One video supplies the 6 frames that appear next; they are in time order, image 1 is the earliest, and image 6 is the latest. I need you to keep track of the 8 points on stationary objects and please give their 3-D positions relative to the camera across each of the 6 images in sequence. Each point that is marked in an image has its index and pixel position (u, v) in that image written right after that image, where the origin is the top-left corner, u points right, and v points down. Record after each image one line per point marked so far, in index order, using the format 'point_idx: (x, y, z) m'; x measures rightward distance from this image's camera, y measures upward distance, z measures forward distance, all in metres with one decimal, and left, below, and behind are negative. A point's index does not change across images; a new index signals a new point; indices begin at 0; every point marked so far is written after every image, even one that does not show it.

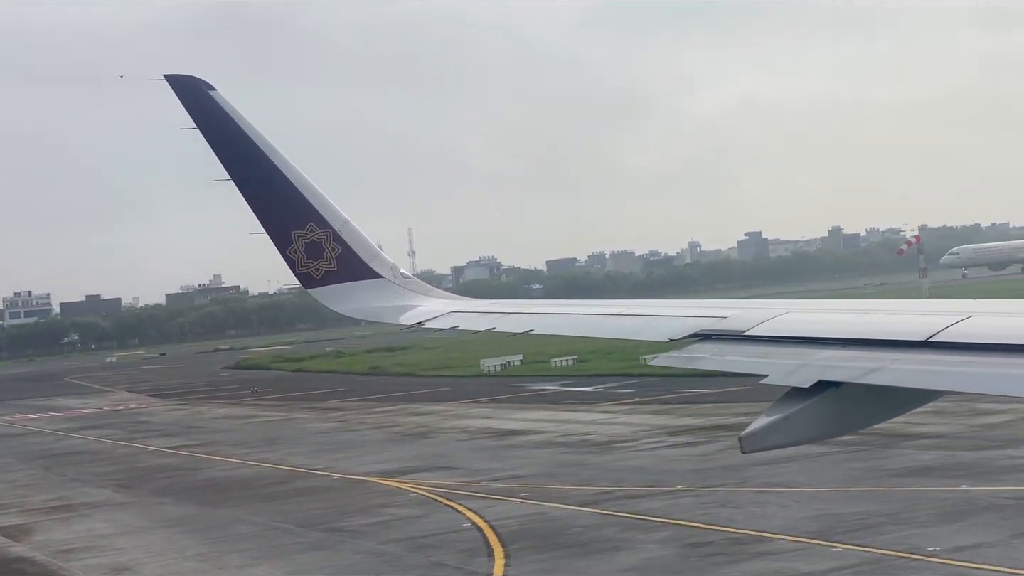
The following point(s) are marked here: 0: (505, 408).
0: (-0.1, -1.6, +19.8) m
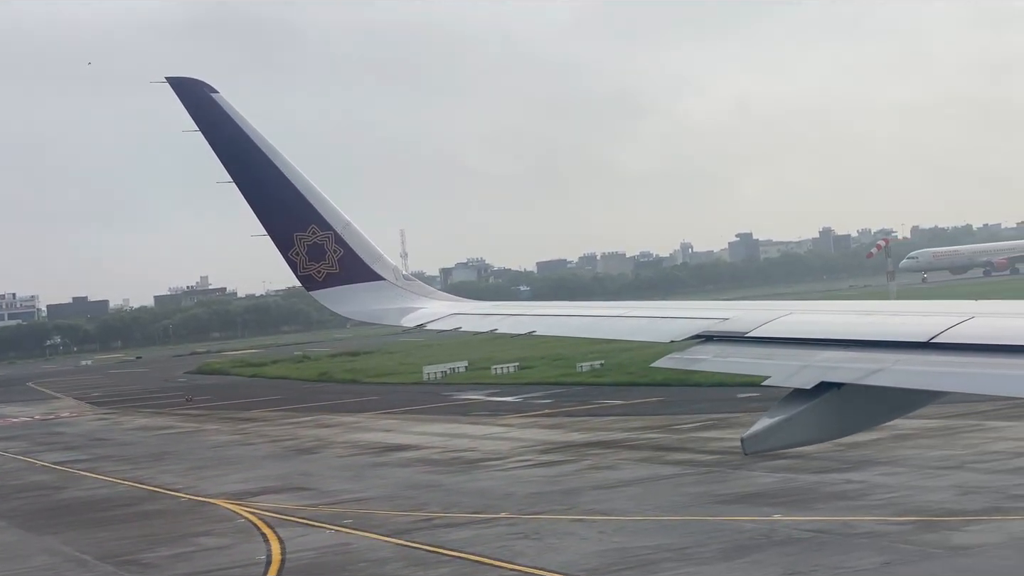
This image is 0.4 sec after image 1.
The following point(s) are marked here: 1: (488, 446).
0: (-1.3, -1.7, +19.4) m
1: (-0.2, -1.5, +14.5) m
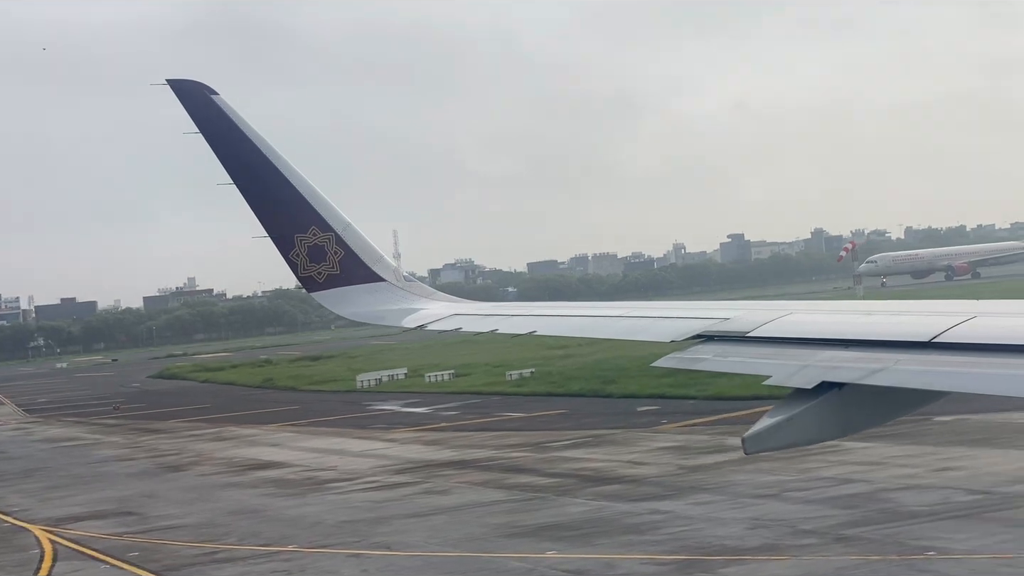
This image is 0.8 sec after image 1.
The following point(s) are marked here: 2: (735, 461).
0: (-2.6, -1.8, +19.0) m
1: (-1.5, -1.7, +14.1) m
2: (+1.7, -1.3, +11.5) m
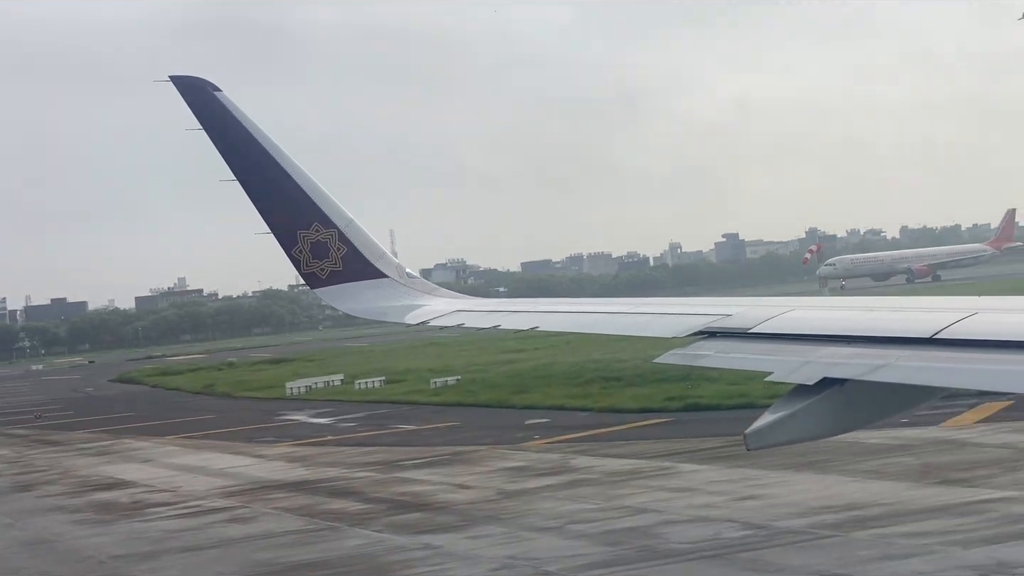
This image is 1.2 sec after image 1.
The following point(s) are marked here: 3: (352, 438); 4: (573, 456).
0: (-4.0, -2.0, +18.5) m
1: (-2.9, -1.8, +13.7) m
2: (+0.3, -1.4, +11.0) m
3: (-1.9, -1.8, +18.2) m
4: (+0.5, -1.5, +13.1) m
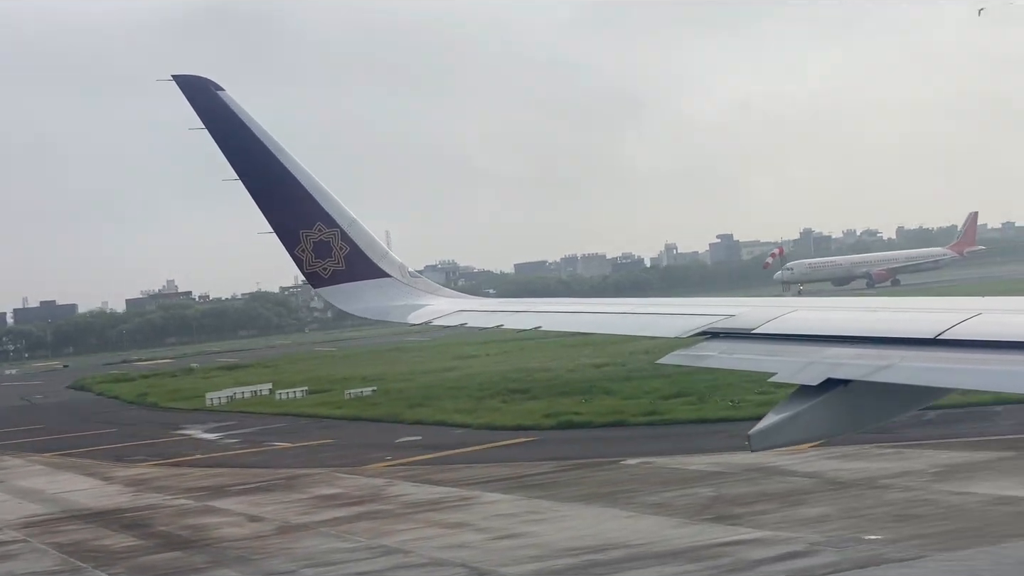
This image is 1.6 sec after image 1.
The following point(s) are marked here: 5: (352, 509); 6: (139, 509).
0: (-5.5, -2.1, +18.0) m
1: (-4.4, -2.0, +13.1) m
2: (-1.2, -1.6, +10.5) m
3: (-3.4, -2.0, +17.6) m
4: (-1.0, -1.6, +12.6) m
5: (-1.2, -1.6, +11.0) m
6: (-3.1, -1.8, +12.4) m
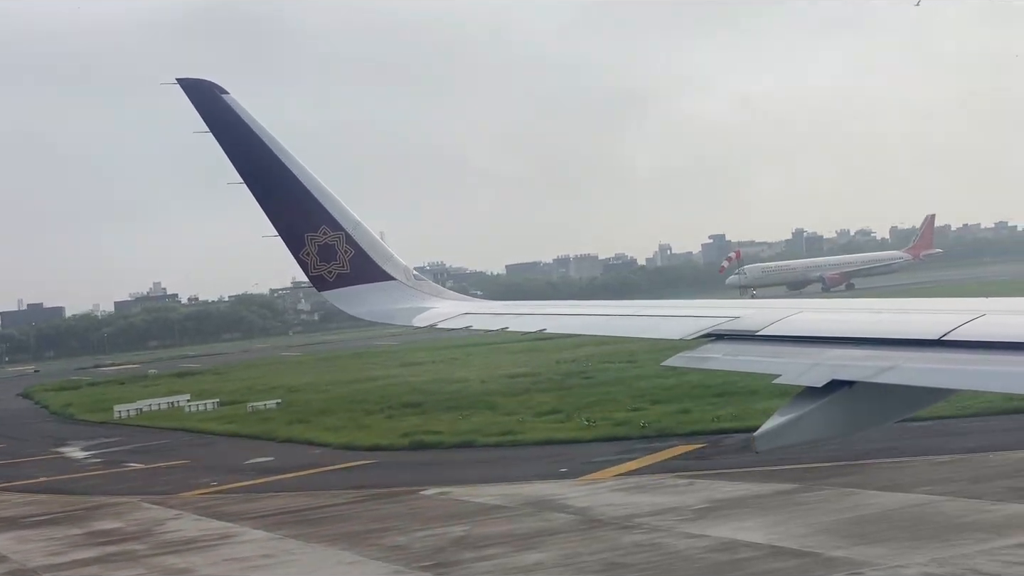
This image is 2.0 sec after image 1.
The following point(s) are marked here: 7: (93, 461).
0: (-7.2, -2.3, +17.4) m
1: (-6.0, -2.1, +12.5) m
2: (-2.8, -1.8, +9.9) m
3: (-5.1, -2.2, +17.0) m
4: (-2.6, -1.8, +12.0) m
5: (-2.8, -1.8, +10.4) m
6: (-4.7, -2.0, +11.8) m
7: (-5.5, -2.3, +19.7) m
